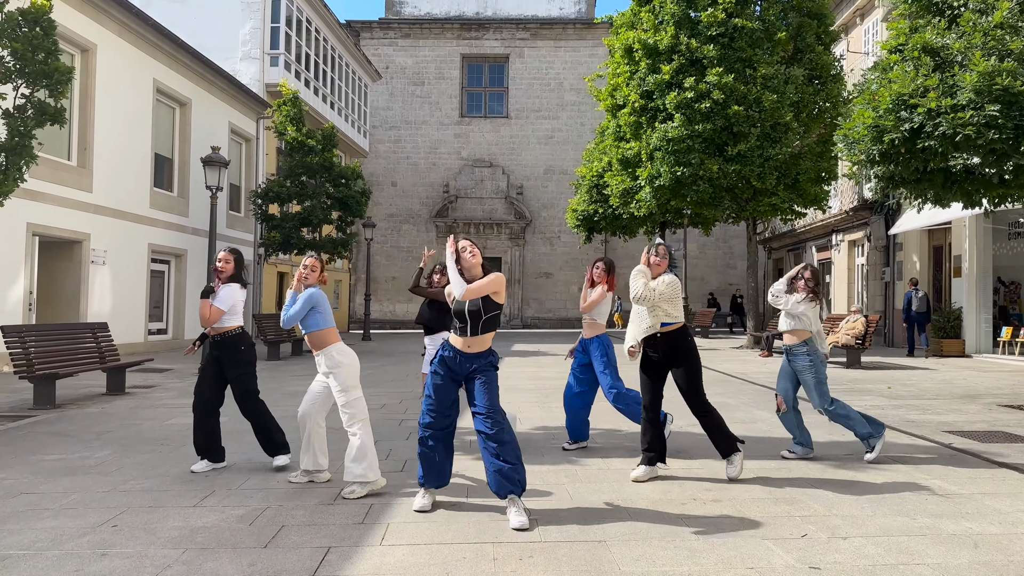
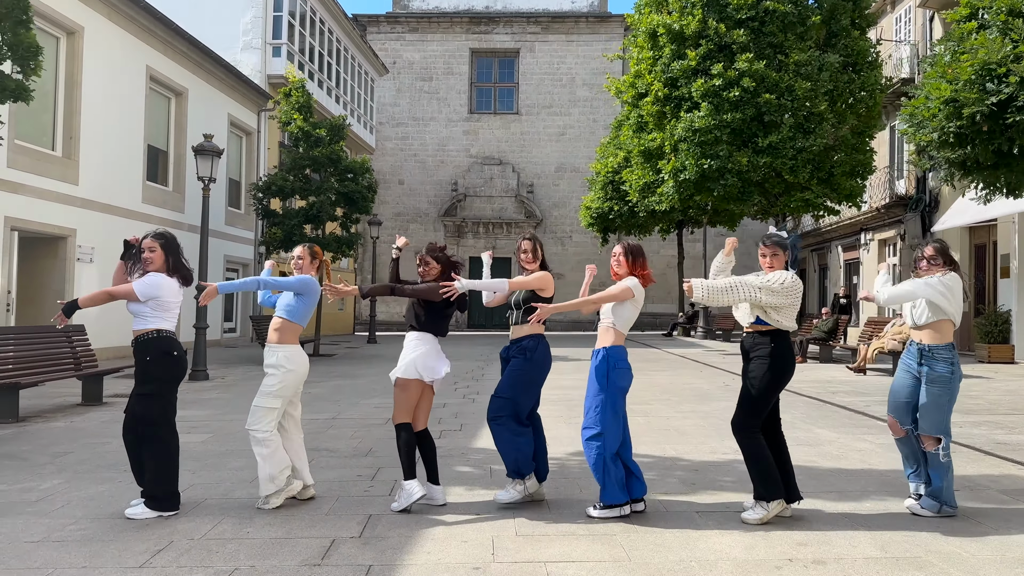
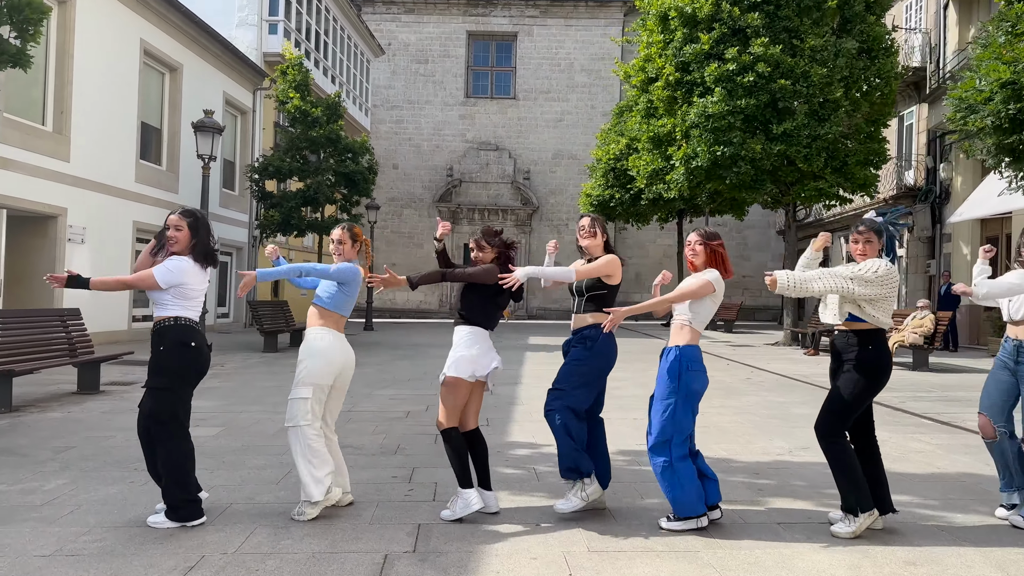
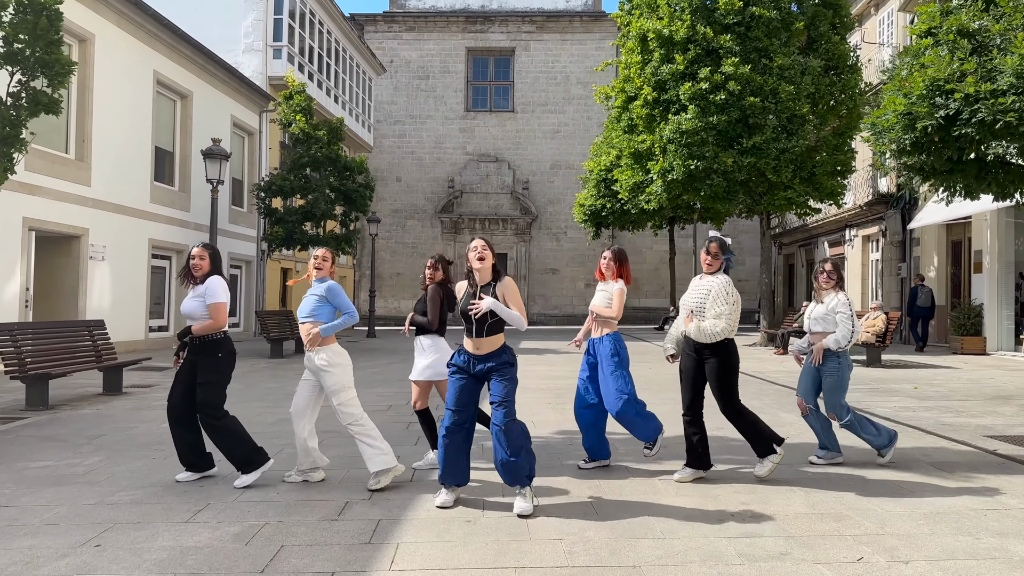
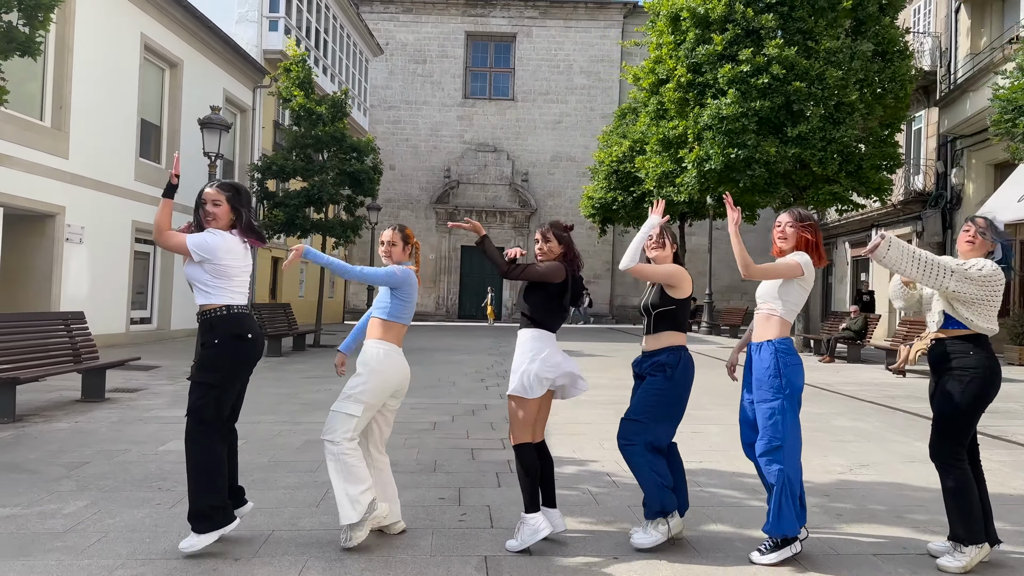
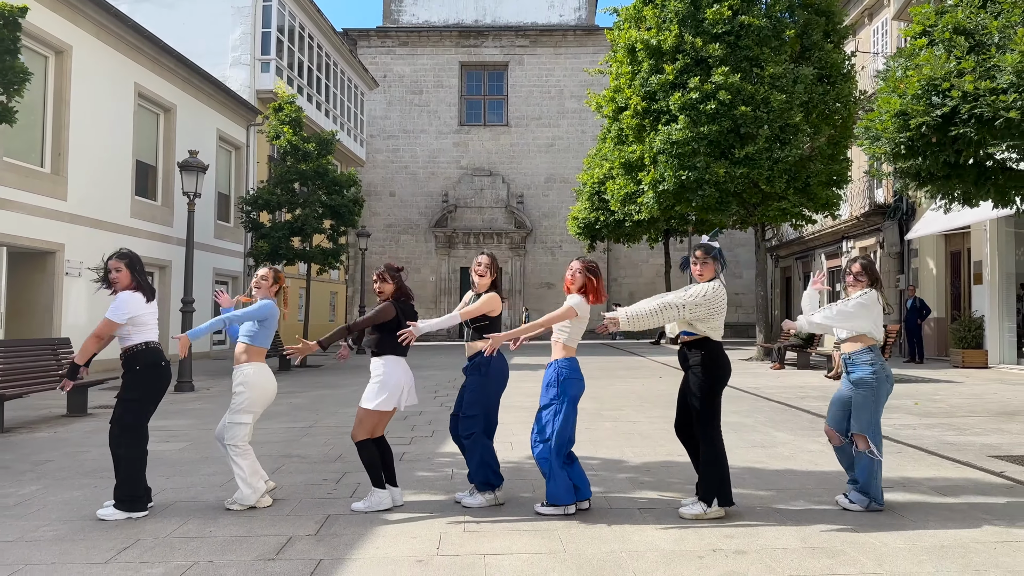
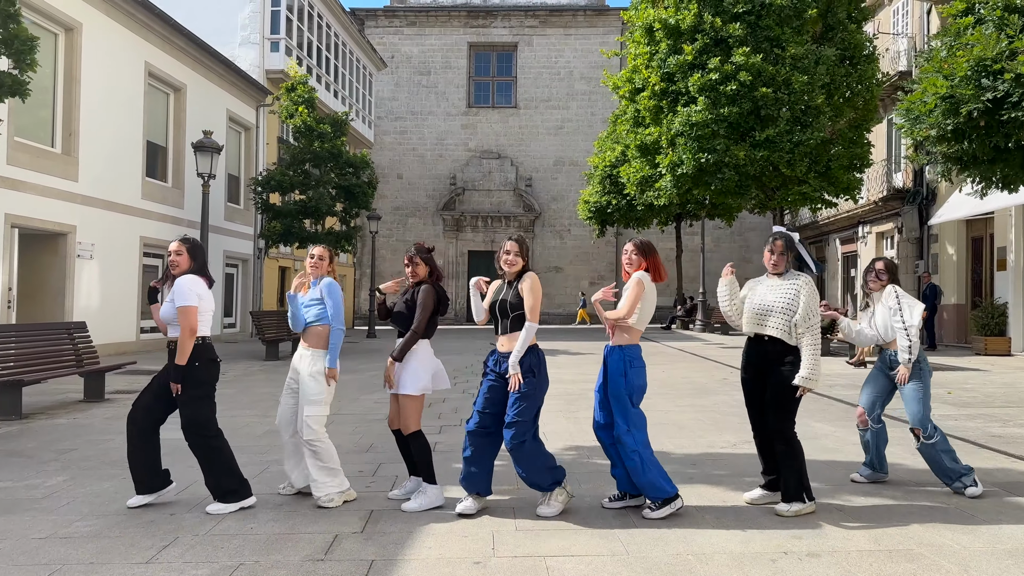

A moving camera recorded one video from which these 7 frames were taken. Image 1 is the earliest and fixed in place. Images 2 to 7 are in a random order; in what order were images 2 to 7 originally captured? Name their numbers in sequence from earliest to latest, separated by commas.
4, 7, 6, 2, 3, 5
